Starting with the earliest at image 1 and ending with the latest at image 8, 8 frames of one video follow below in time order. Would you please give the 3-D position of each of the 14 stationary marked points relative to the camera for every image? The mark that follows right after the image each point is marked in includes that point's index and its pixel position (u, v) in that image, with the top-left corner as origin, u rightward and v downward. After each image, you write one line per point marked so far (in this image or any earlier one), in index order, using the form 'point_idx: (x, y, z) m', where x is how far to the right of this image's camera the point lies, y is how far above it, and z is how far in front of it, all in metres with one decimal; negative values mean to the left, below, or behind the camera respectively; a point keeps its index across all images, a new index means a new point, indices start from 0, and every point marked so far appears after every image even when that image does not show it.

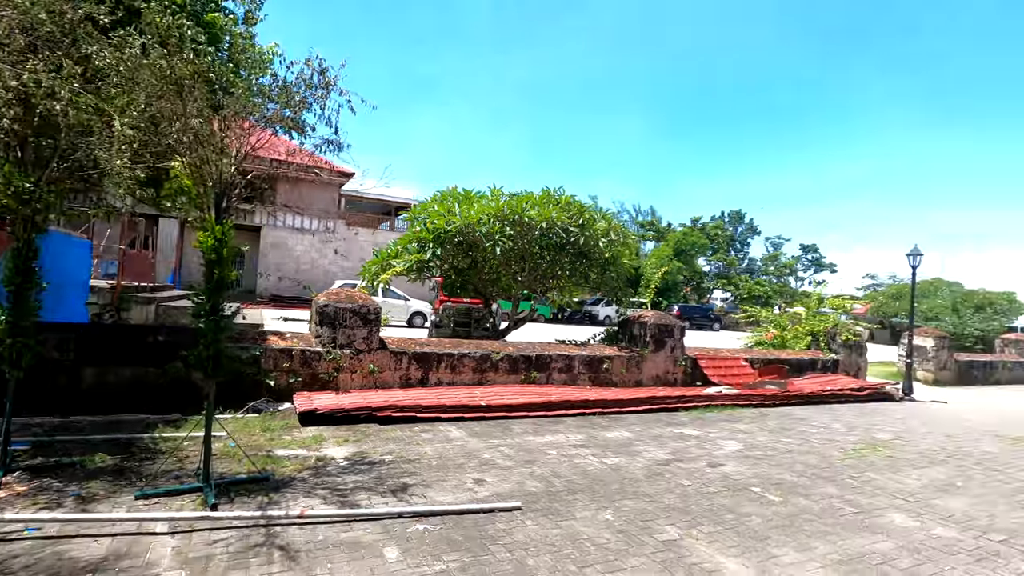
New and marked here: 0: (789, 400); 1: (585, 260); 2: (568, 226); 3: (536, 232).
0: (+4.0, -1.6, +7.7) m
1: (+1.1, +0.4, +8.4) m
2: (+0.8, +0.9, +8.1) m
3: (+0.4, +0.8, +8.1) m
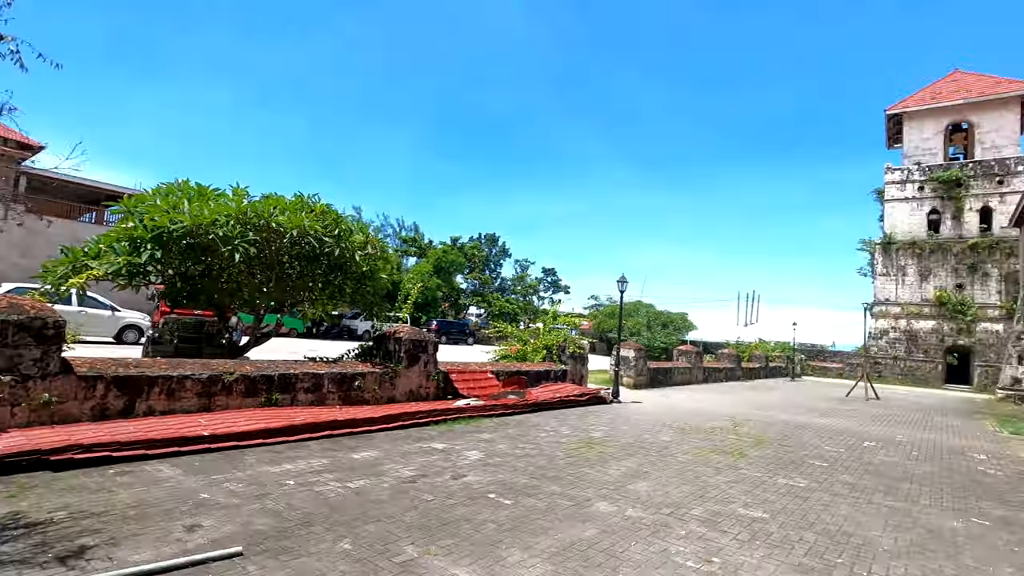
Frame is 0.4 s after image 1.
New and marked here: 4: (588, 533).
0: (+0.2, -1.9, +8.5) m
1: (-2.6, +0.2, +8.0) m
2: (-2.7, +0.7, +7.6) m
3: (-3.2, +0.7, +7.4) m
4: (+0.5, -1.6, +3.6) m
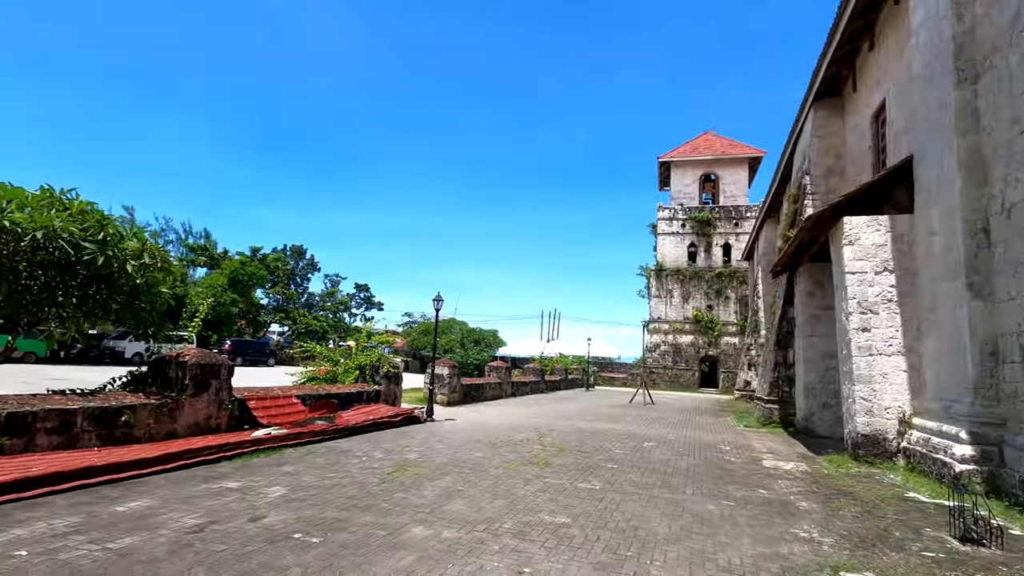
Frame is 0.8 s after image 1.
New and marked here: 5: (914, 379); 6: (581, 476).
0: (-2.6, -2.2, +8.0) m
1: (-5.1, 0.0, +6.7) m
2: (-5.1, +0.6, +6.3) m
3: (-5.4, +0.5, +6.0) m
4: (-0.7, -1.8, +3.5) m
5: (+5.7, -1.3, +7.6) m
6: (+0.8, -2.1, +6.1) m
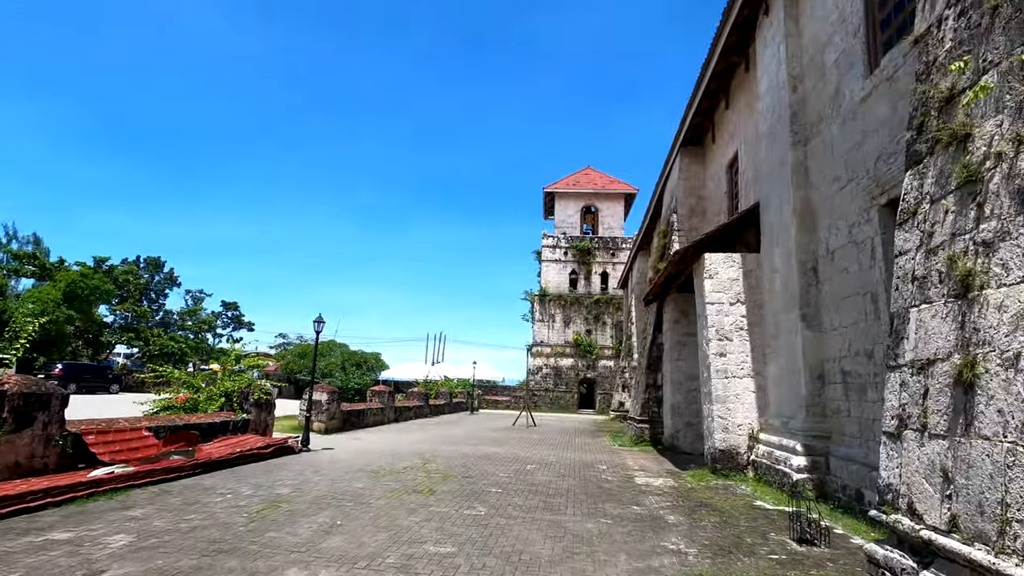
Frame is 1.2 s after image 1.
0: (-4.2, -2.4, +7.2) m
1: (-6.3, -0.1, +5.5) m
2: (-6.2, +0.4, +5.1) m
3: (-6.5, +0.4, +4.7) m
4: (-1.4, -1.9, +3.2) m
5: (+4.0, -1.8, +8.6) m
6: (-0.5, -2.4, +6.1) m
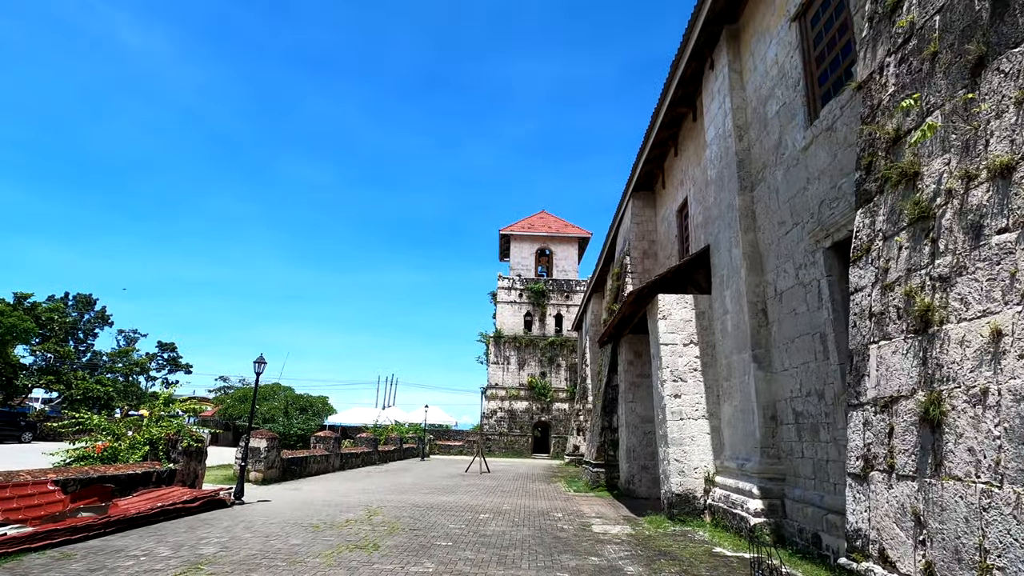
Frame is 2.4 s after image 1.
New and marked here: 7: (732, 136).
0: (-4.8, -2.9, +6.4) m
1: (-6.8, -0.4, +4.7) m
2: (-6.6, +0.2, +4.4) m
3: (-6.9, +0.2, +4.0) m
4: (-1.7, -2.1, +2.7) m
5: (+3.3, -2.4, +8.6) m
6: (-1.0, -2.8, +5.6) m
7: (+3.5, +2.4, +8.5) m
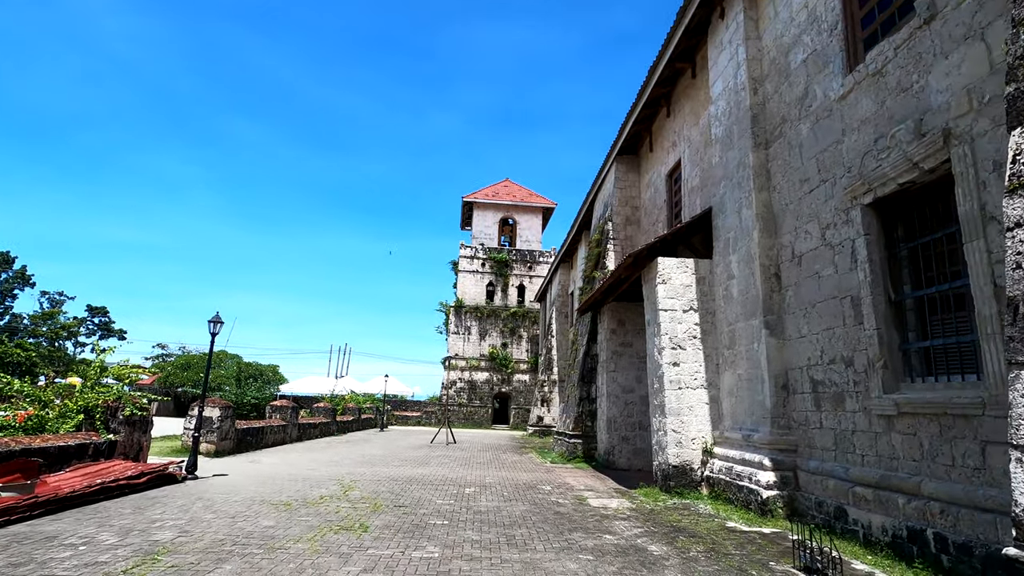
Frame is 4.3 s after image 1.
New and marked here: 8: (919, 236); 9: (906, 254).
0: (-4.8, -2.2, +5.4) m
1: (-6.5, +0.2, +3.4) m
2: (-6.3, +0.8, +3.1) m
3: (-6.5, +0.7, +2.7) m
4: (-1.3, -1.7, +2.0) m
5: (+3.1, -1.9, +8.2) m
6: (-0.9, -2.3, +4.9) m
7: (+3.5, +3.0, +8.0) m
8: (+3.9, +0.5, +5.2) m
9: (+3.9, +0.3, +5.4) m
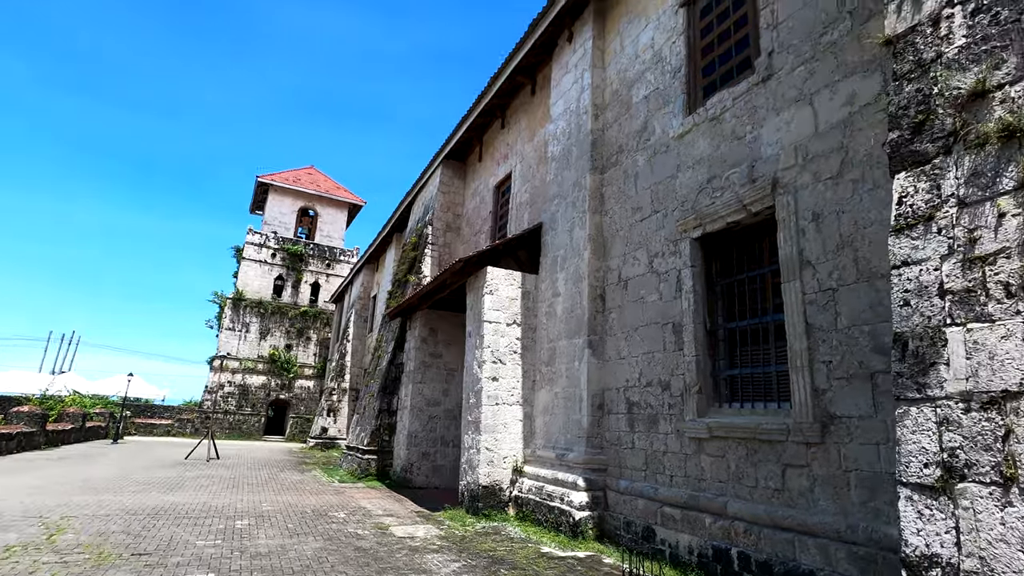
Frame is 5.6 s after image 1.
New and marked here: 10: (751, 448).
0: (-6.1, -1.6, +2.5) m
1: (-6.7, +1.0, +0.2) m
2: (-6.3, +1.5, 0.0) m
3: (-6.4, +1.5, -0.5) m
4: (-1.5, -1.5, +0.6) m
5: (+0.2, -2.1, +8.1) m
6: (-2.3, -2.1, +3.5) m
7: (+1.2, +2.7, +8.2) m
8: (+2.4, +0.2, +5.7) m
9: (+2.3, 0.0, +5.8) m
10: (+2.2, -1.5, +4.9) m
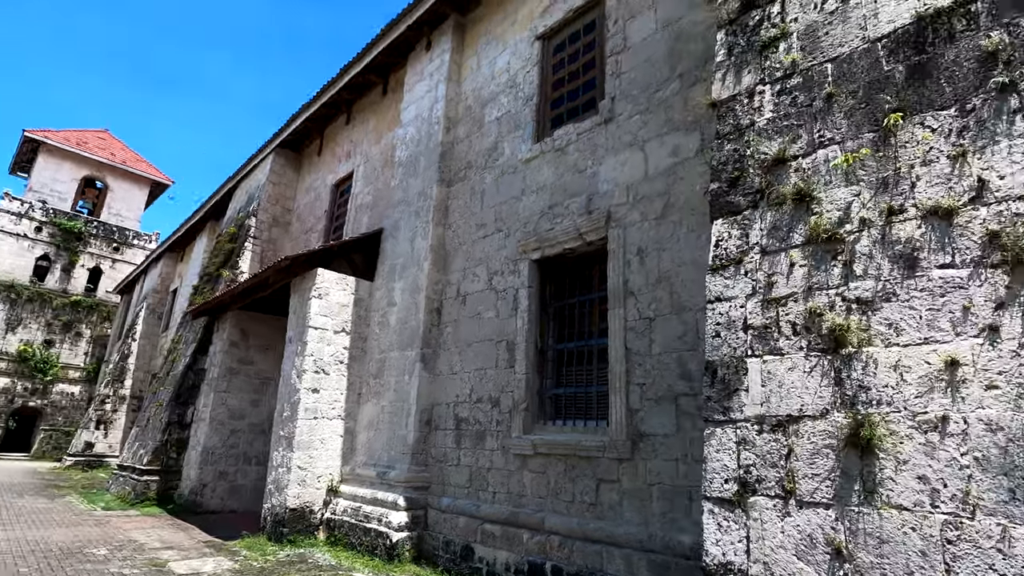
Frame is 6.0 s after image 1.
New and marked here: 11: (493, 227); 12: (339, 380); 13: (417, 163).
0: (-6.6, -1.1, +0.4) m
1: (-6.2, +1.6, -2.0) m
2: (-5.7, +2.1, -2.0) m
3: (-5.6, +2.1, -2.5) m
4: (-1.6, -1.3, 0.0) m
5: (-2.3, -2.2, +7.6) m
6: (-3.4, -1.9, +2.4) m
7: (-1.1, +2.5, +8.1) m
8: (+0.6, -0.1, +6.0) m
9: (+0.5, -0.3, +6.1) m
10: (+0.6, -1.7, +5.1) m
11: (-0.2, +0.8, +6.9) m
12: (-2.5, -1.3, +7.7) m
13: (-1.5, +2.0, +8.3) m
